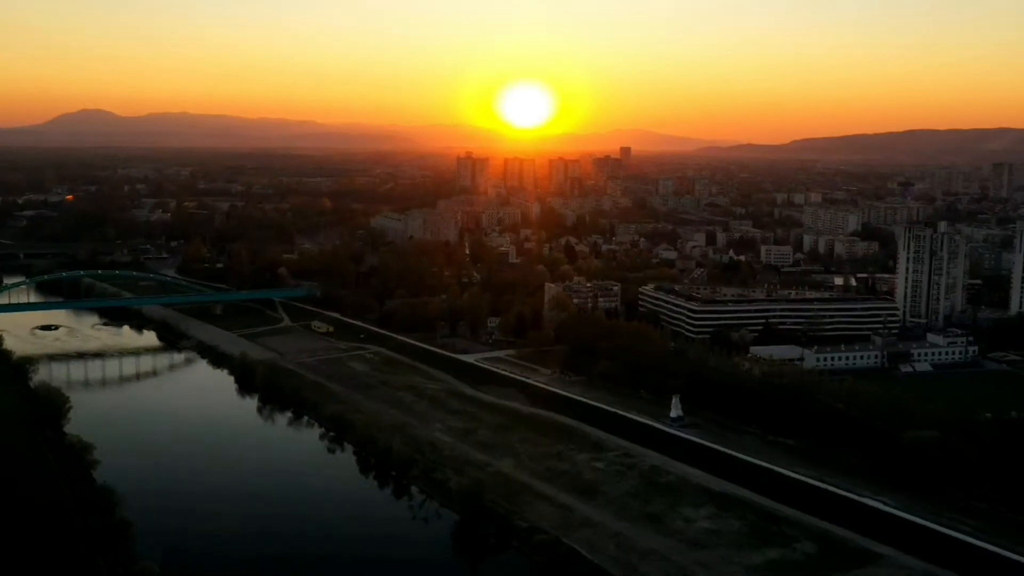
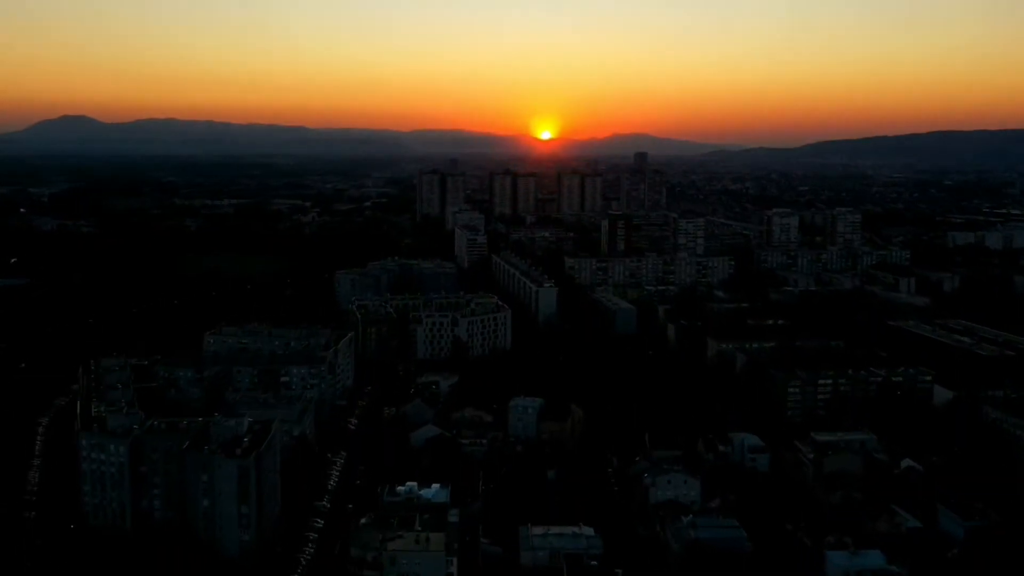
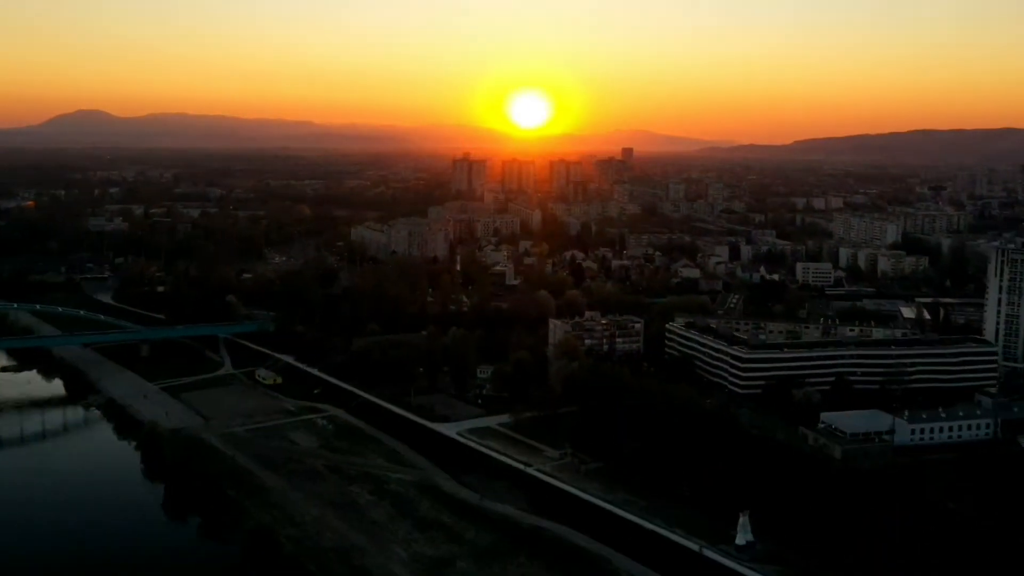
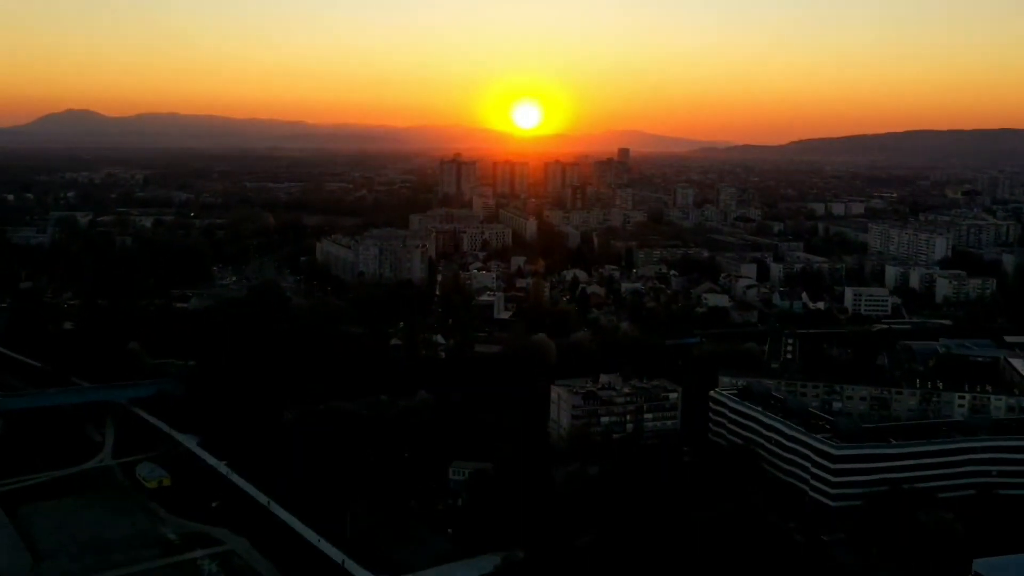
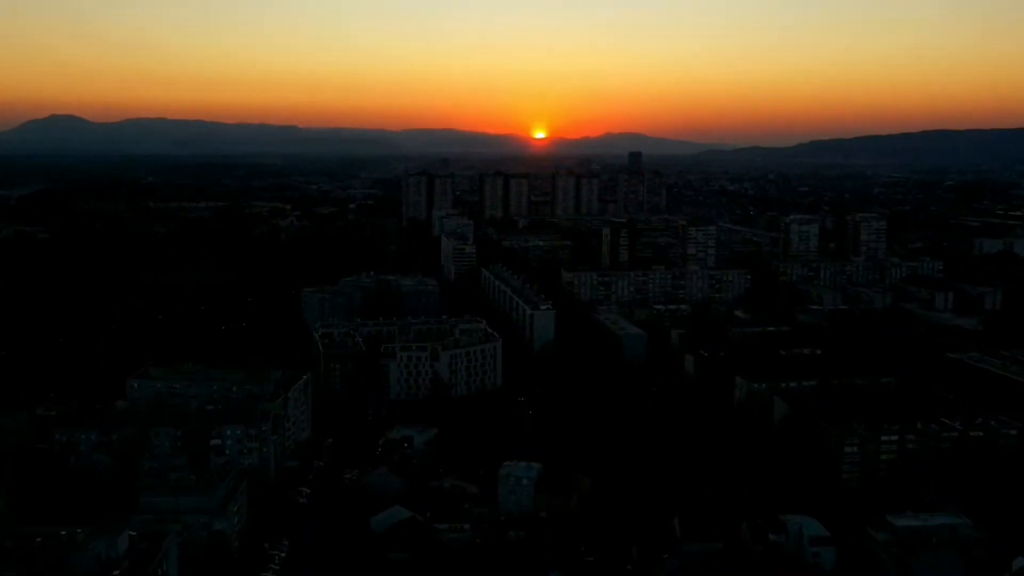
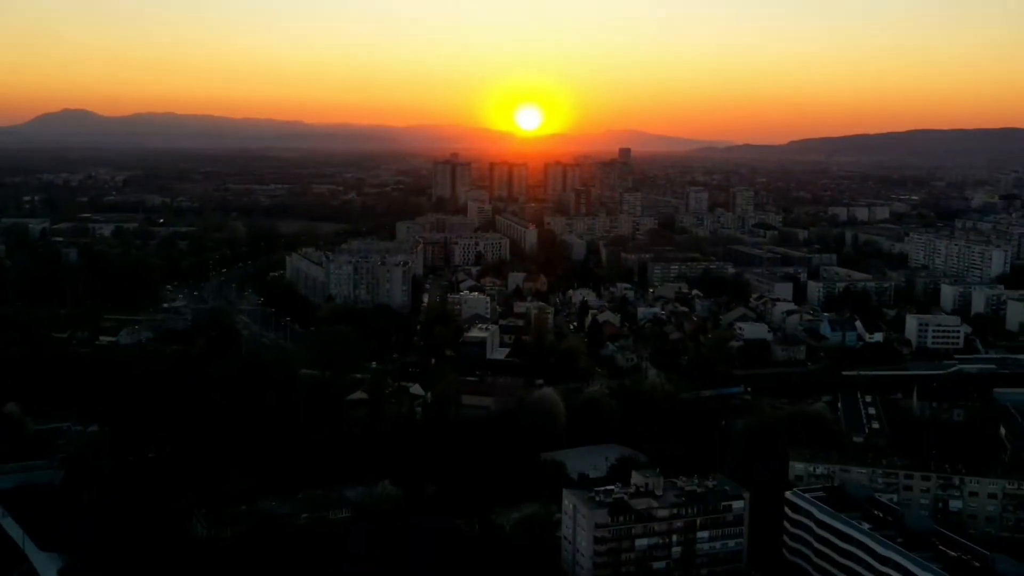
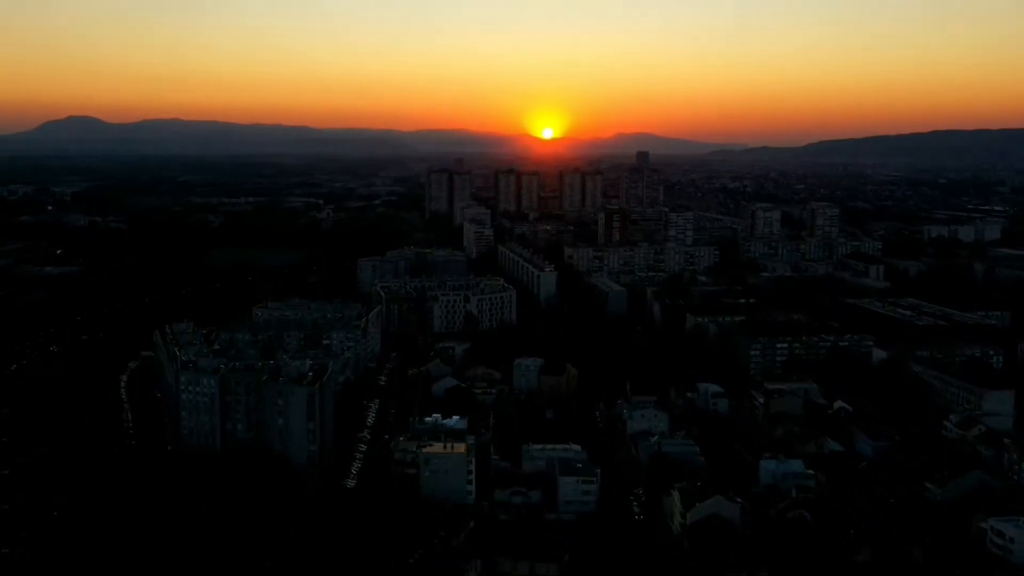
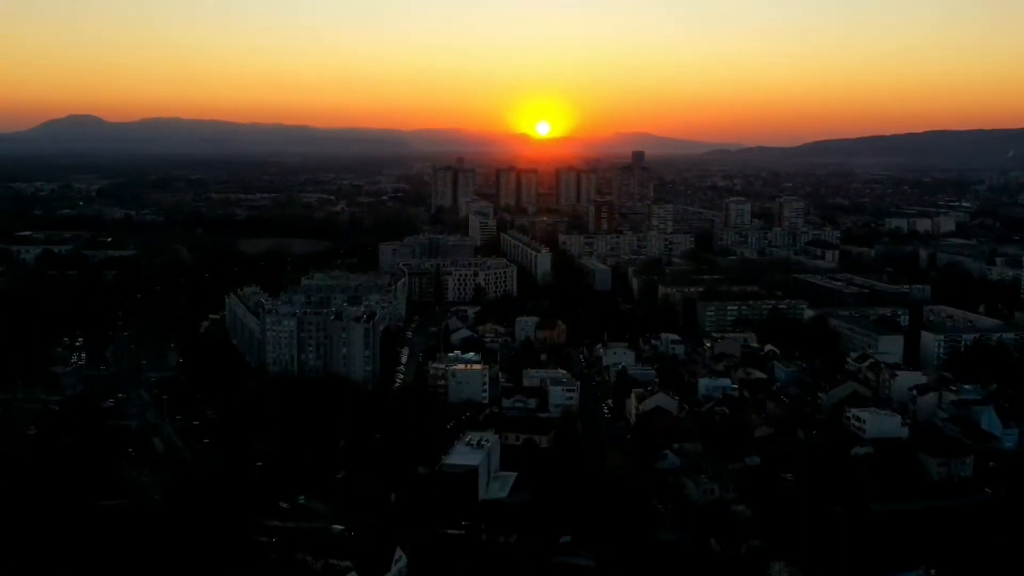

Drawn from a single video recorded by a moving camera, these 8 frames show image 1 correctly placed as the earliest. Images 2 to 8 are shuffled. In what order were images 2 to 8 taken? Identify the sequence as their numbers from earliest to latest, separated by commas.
3, 4, 6, 8, 7, 2, 5
